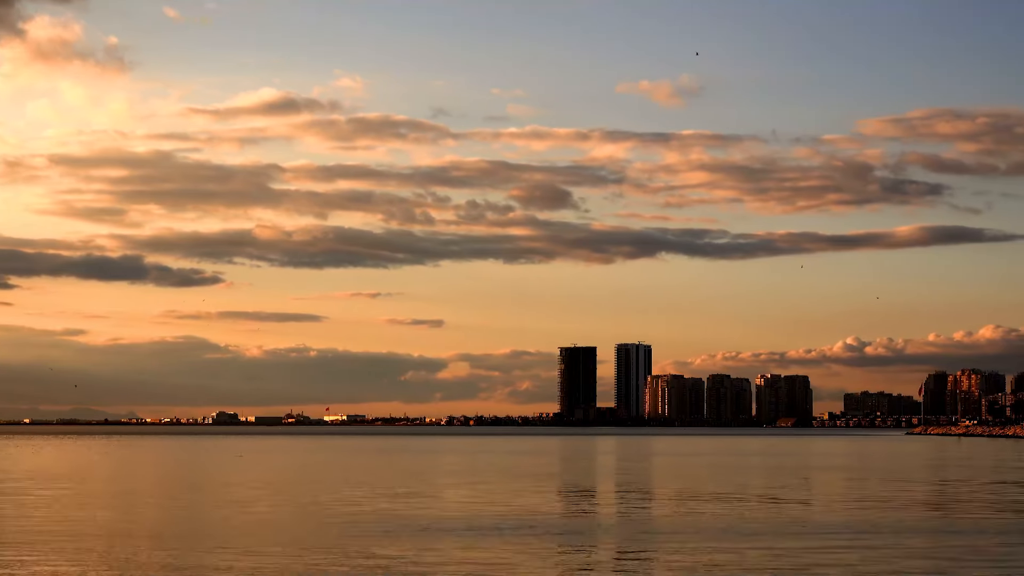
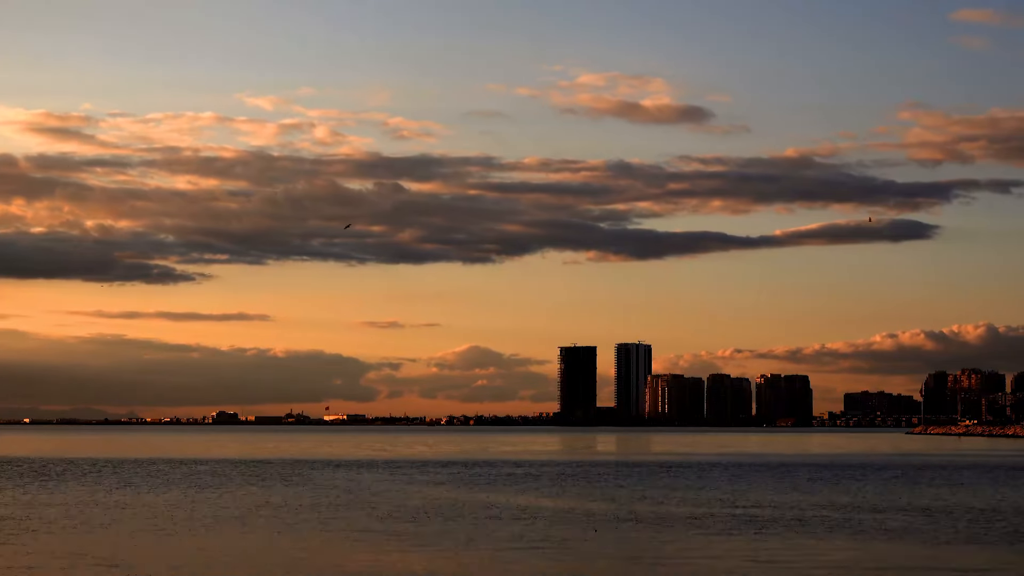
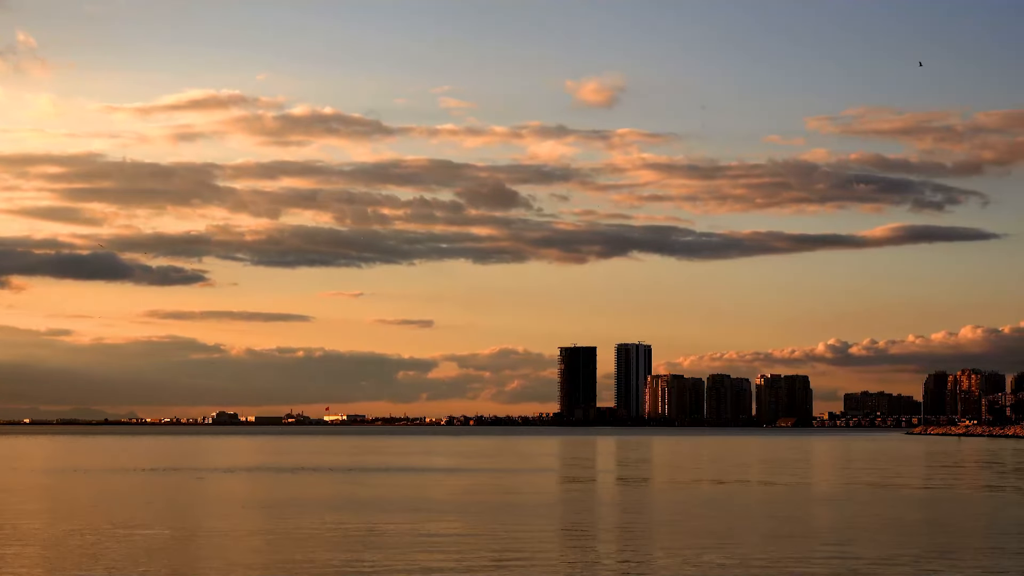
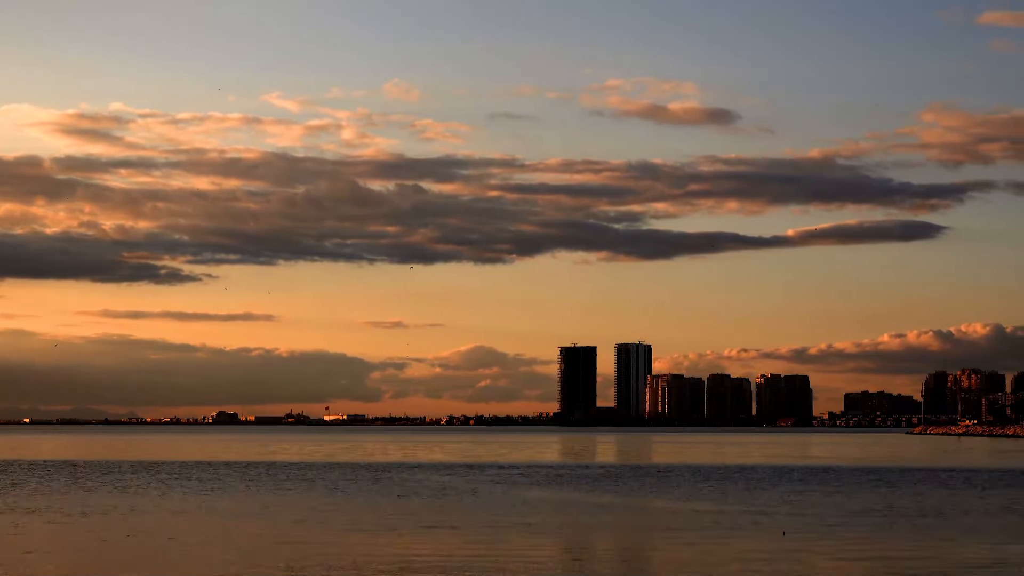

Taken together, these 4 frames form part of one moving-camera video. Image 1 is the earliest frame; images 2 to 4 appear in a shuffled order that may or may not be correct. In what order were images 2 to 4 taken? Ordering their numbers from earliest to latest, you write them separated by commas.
3, 4, 2
